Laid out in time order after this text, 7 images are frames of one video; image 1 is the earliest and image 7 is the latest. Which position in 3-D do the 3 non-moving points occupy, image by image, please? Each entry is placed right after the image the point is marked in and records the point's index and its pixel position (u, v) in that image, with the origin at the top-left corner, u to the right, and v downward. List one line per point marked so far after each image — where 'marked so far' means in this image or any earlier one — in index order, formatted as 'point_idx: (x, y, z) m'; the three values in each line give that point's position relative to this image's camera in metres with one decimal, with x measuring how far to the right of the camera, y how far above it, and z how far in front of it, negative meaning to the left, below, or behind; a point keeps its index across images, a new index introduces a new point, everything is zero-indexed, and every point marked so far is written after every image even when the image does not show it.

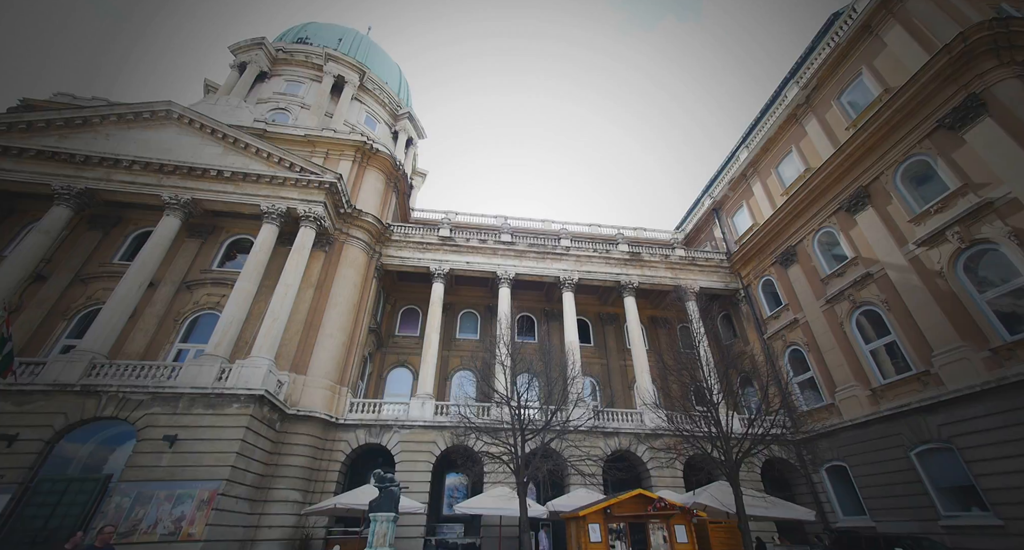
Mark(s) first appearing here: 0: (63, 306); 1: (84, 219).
0: (-16.9, -1.2, +16.2) m
1: (-17.9, +2.3, +18.0) m
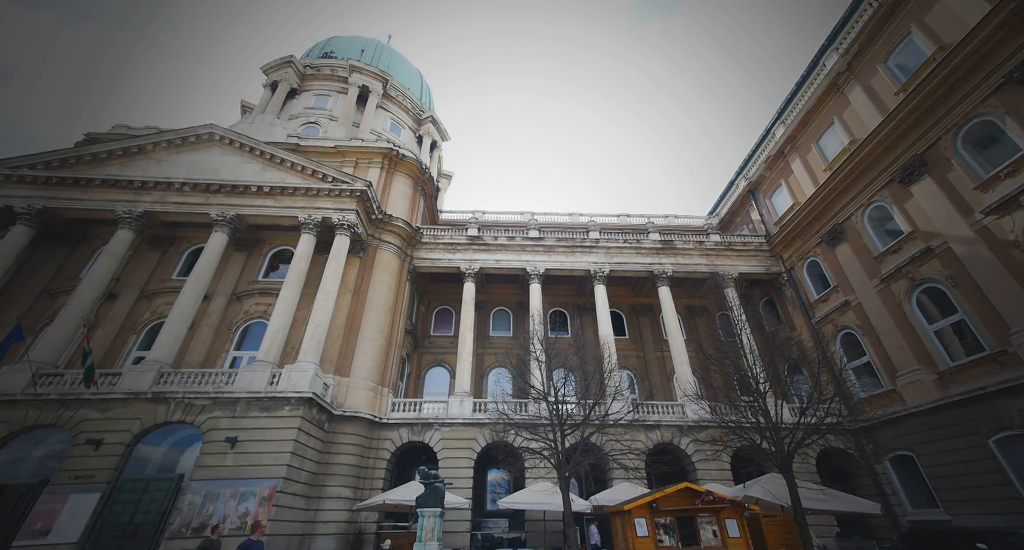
0: (-15.7, -1.9, +17.7) m
1: (-16.8, +1.6, +19.6) m
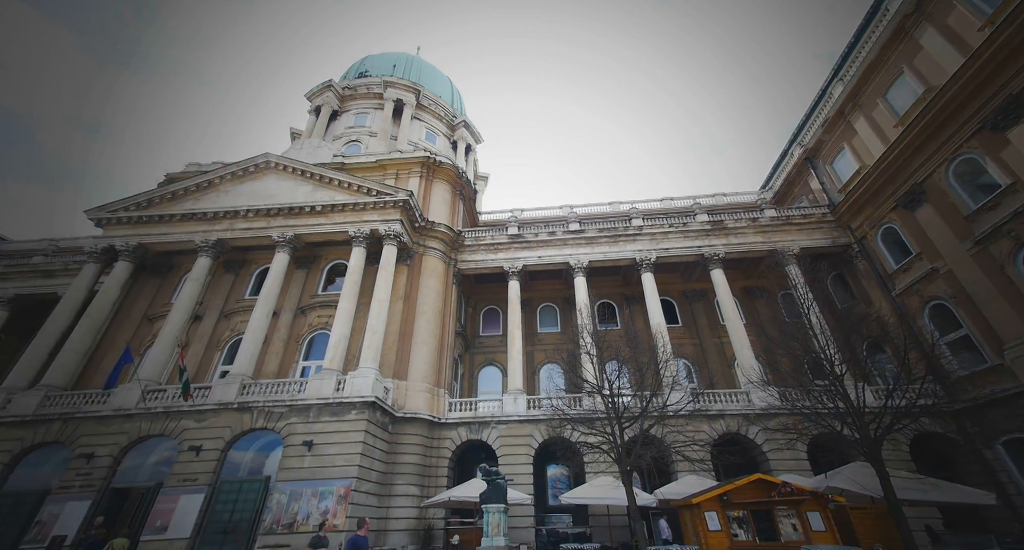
0: (-13.6, -2.9, +19.7) m
1: (-14.8, +0.5, +21.6) m
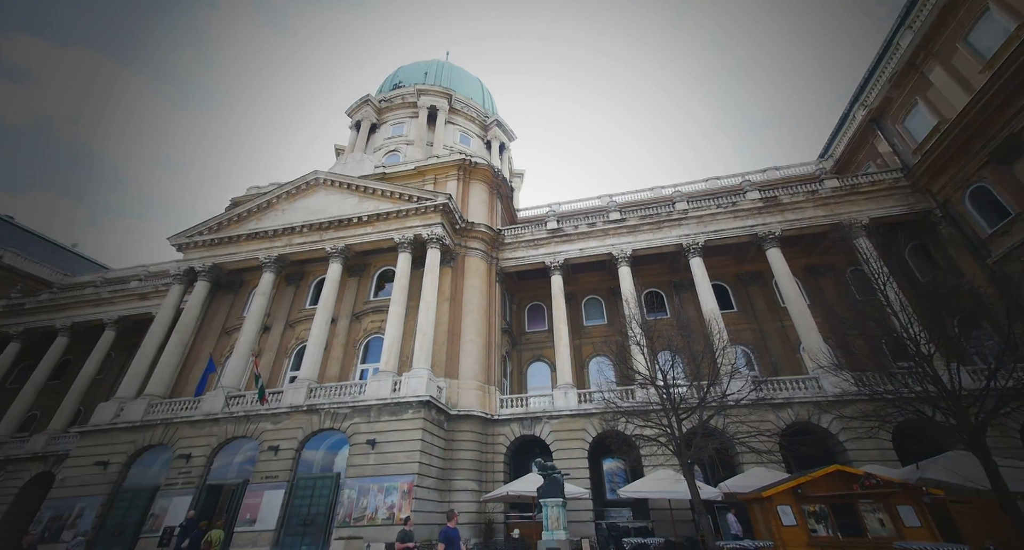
0: (-11.4, -3.6, +21.3) m
1: (-12.5, -0.2, +23.4) m
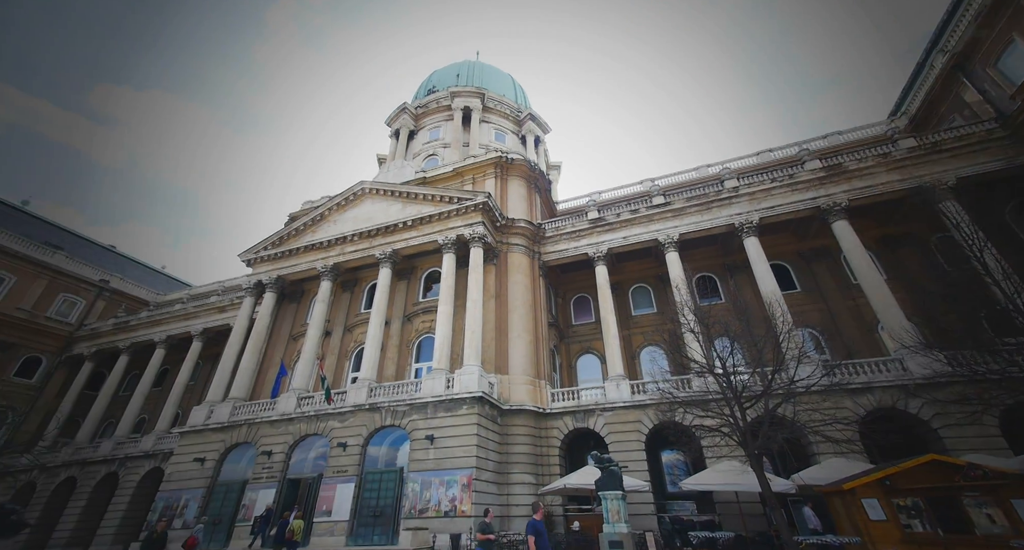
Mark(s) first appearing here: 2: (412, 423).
0: (-8.8, -3.9, +22.8) m
1: (-9.9, -0.6, +24.9) m
2: (-4.0, -6.0, +17.8) m
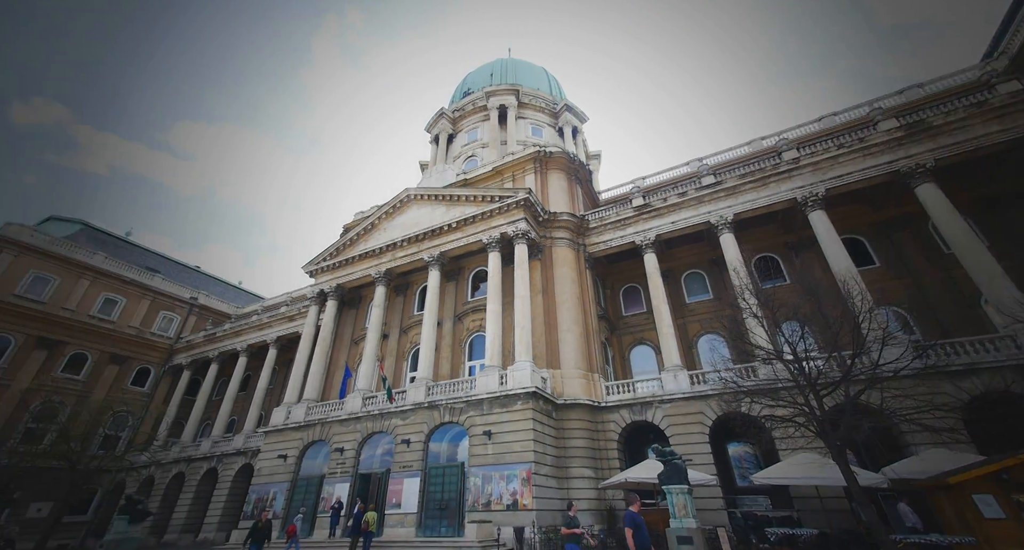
0: (-6.0, -4.1, +23.9) m
1: (-6.9, -0.8, +26.1) m
2: (-1.8, -6.0, +18.3) m
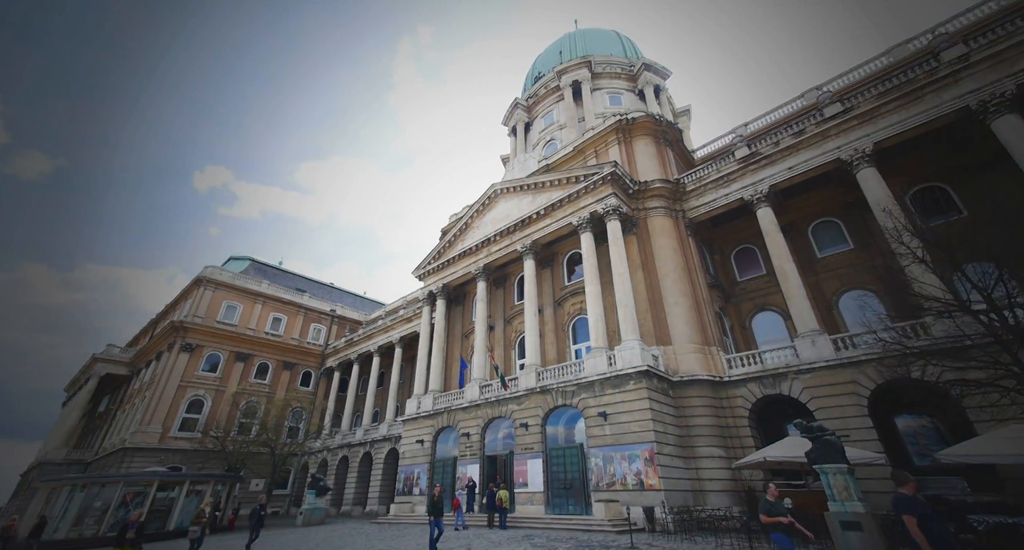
0: (+0.1, -3.4, +24.5) m
1: (-0.7, 0.0, +26.7) m
2: (+2.8, -5.2, +18.1) m
